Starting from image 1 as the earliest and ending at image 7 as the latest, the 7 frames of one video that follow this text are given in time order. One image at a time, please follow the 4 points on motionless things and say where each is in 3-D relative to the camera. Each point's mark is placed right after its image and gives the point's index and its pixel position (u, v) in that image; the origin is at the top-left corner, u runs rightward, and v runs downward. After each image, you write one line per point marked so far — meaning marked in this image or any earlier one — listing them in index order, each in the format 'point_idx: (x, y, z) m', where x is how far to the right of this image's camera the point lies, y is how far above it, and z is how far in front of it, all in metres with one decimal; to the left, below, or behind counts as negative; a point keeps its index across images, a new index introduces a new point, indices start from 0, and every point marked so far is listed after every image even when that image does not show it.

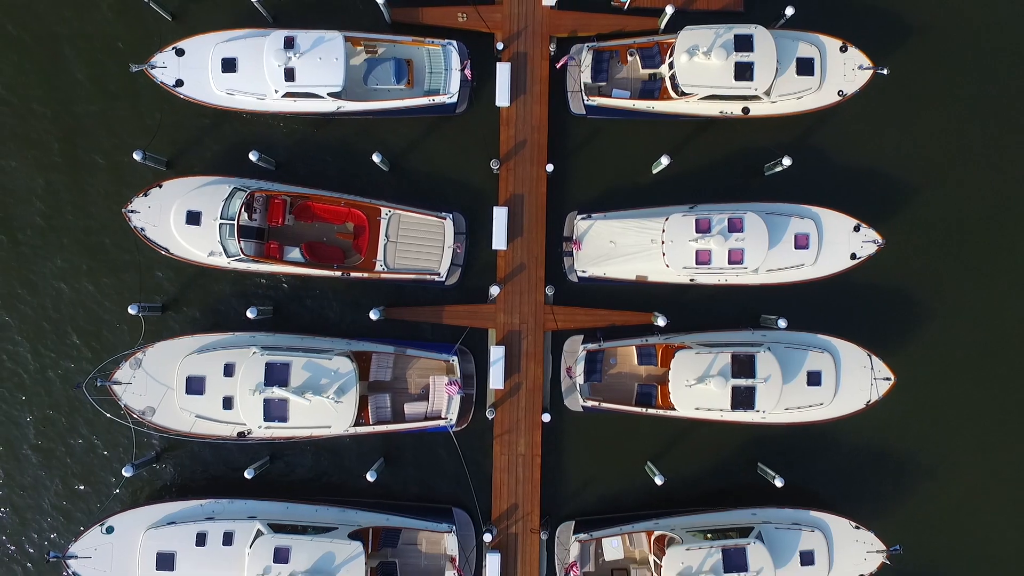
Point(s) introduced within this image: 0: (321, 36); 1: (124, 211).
0: (-4.5, +6.0, +11.5) m
1: (-9.6, +1.9, +12.1) m
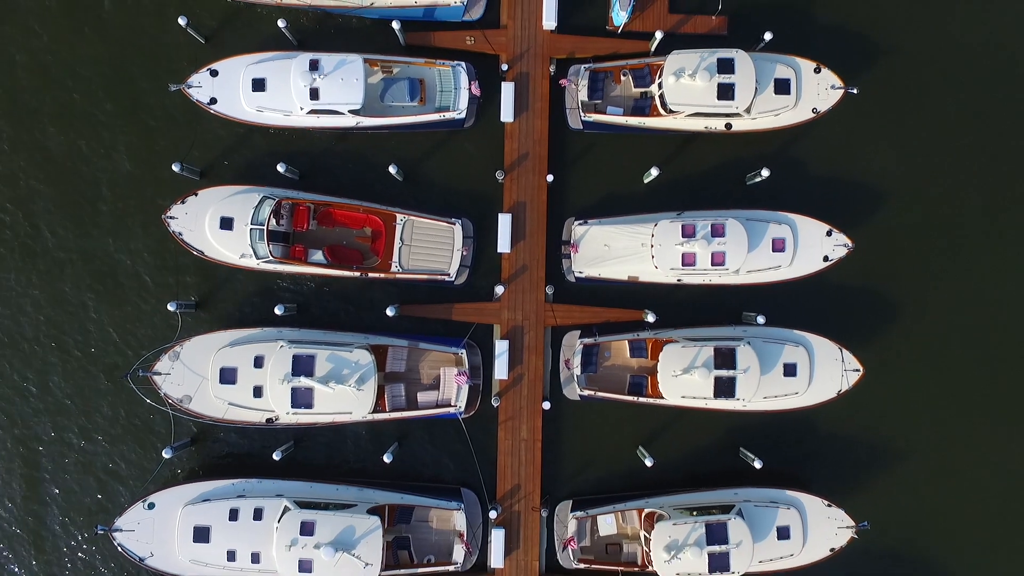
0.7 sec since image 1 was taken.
0: (-4.4, +6.0, +12.7) m
1: (-9.5, +1.9, +13.3) m
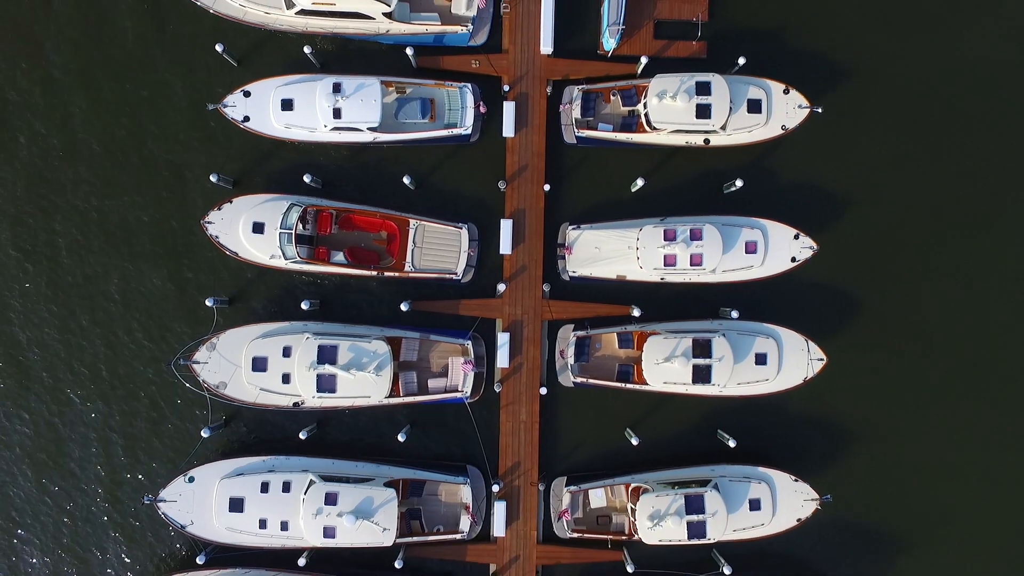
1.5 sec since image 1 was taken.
0: (-4.4, +6.1, +14.3) m
1: (-9.4, +2.0, +14.9) m
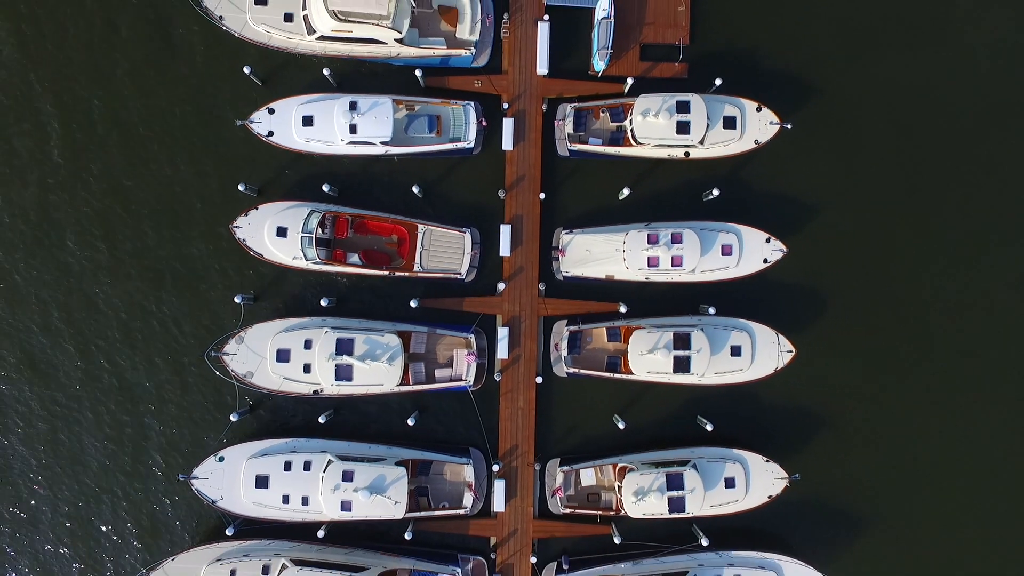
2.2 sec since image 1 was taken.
0: (-4.4, +6.1, +15.9) m
1: (-9.5, +2.1, +16.5) m
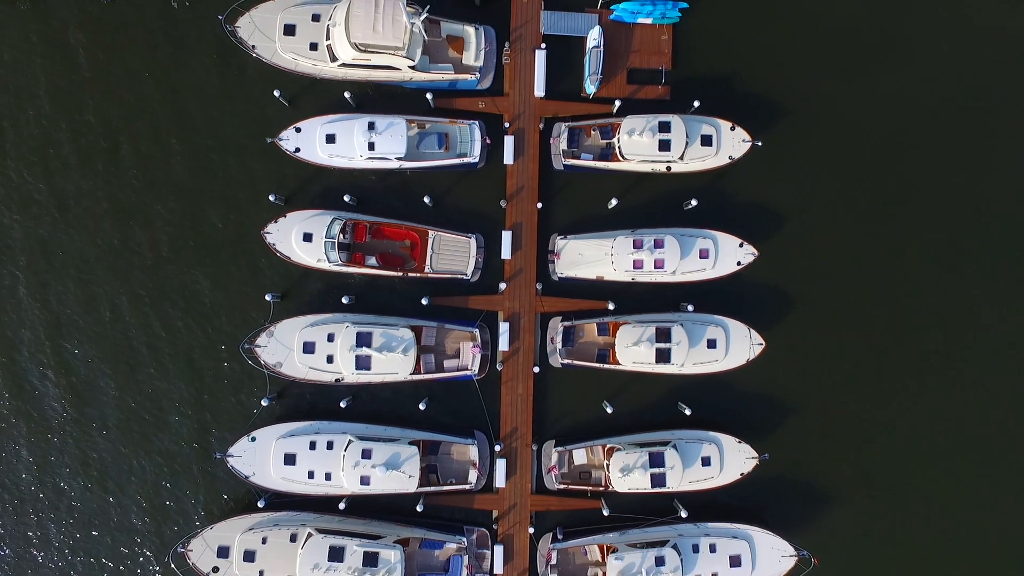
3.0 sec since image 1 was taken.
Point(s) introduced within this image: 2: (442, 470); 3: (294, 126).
0: (-4.4, +6.1, +17.9) m
1: (-9.5, +2.1, +18.5) m
2: (-2.7, -7.1, +18.9) m
3: (-8.3, +6.1, +18.5) m
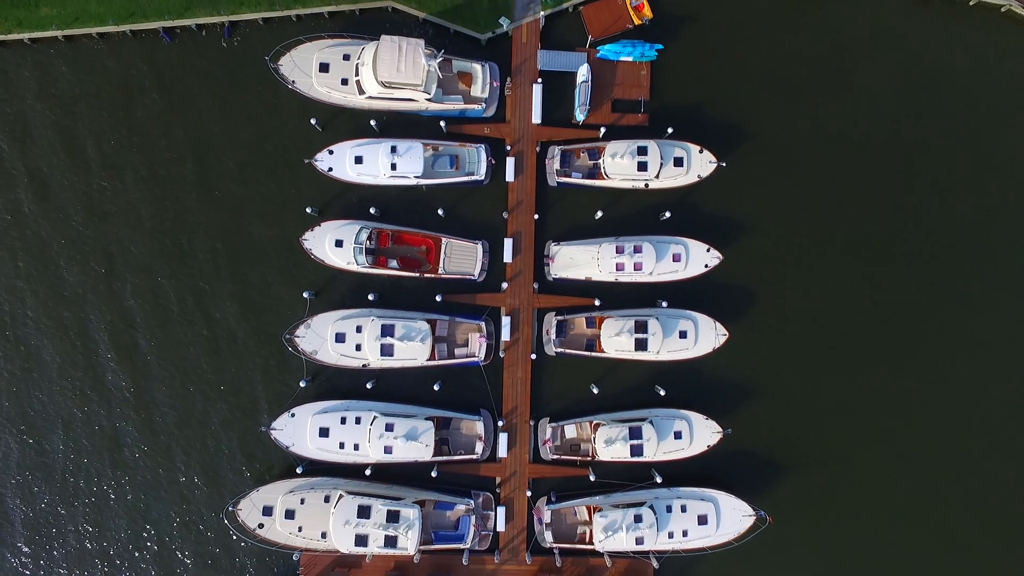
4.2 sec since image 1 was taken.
0: (-4.4, +6.2, +21.2) m
1: (-9.4, +2.1, +21.7) m
2: (-2.7, -7.0, +22.2) m
3: (-8.3, +6.2, +21.7) m
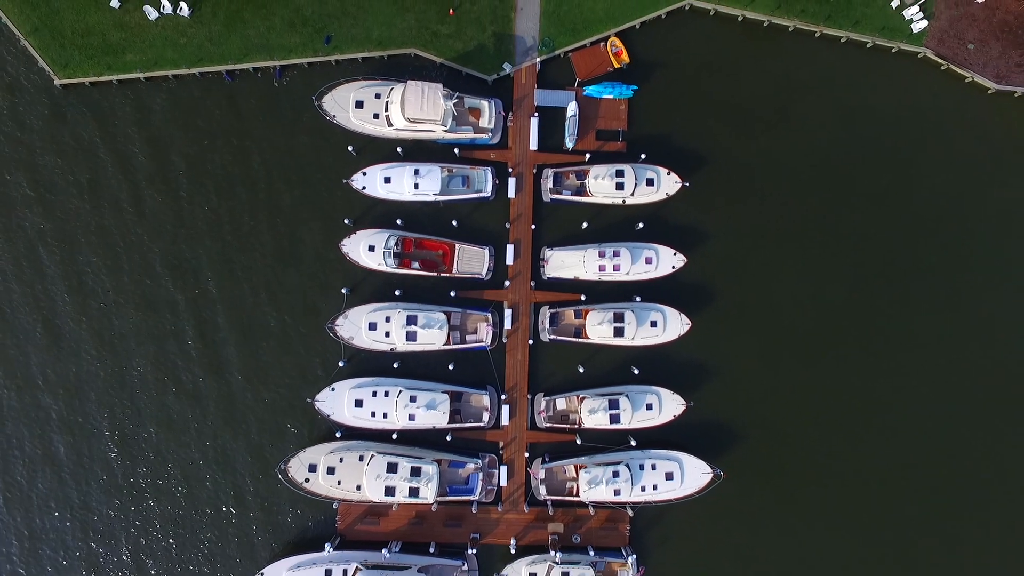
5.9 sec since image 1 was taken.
0: (-4.3, +6.3, +25.9) m
1: (-9.4, +2.3, +26.5) m
2: (-2.6, -6.9, +26.9) m
3: (-8.2, +6.3, +26.4) m
